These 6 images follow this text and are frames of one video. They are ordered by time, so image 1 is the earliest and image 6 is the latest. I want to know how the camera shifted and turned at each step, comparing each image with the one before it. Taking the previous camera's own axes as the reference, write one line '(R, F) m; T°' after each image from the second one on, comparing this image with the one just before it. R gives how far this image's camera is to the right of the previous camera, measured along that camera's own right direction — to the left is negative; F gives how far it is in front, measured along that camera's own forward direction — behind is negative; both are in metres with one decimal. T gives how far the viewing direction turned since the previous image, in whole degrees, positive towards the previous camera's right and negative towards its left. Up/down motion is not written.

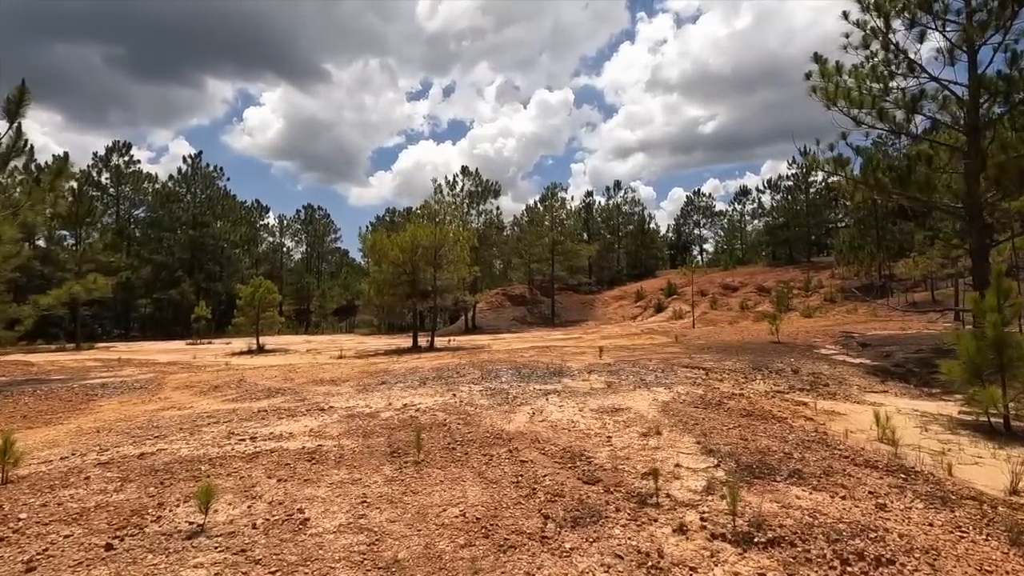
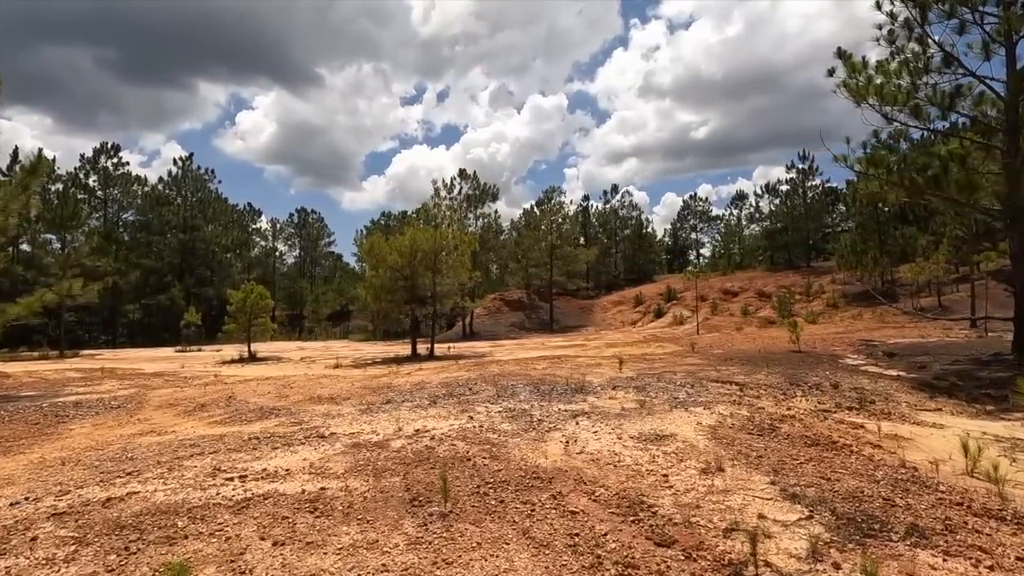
(-0.5, +1.0) m; +1°
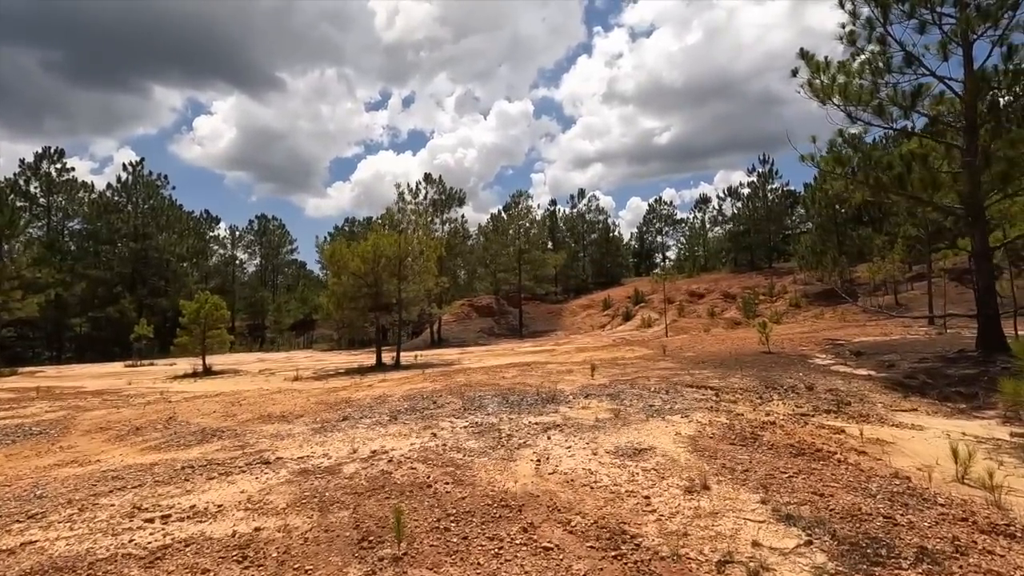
(+0.1, +0.6) m; +3°
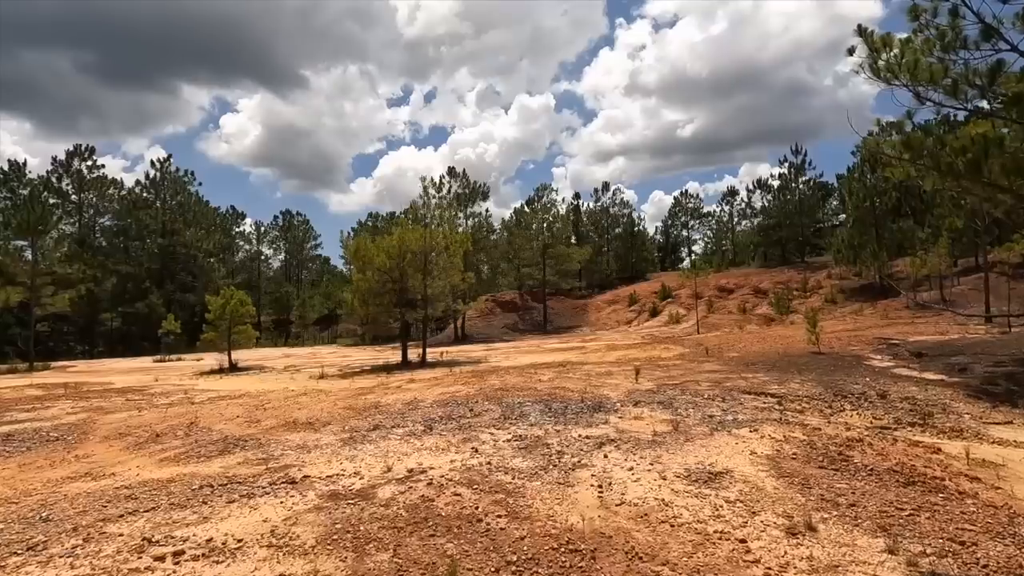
(-0.4, +0.8) m; -2°
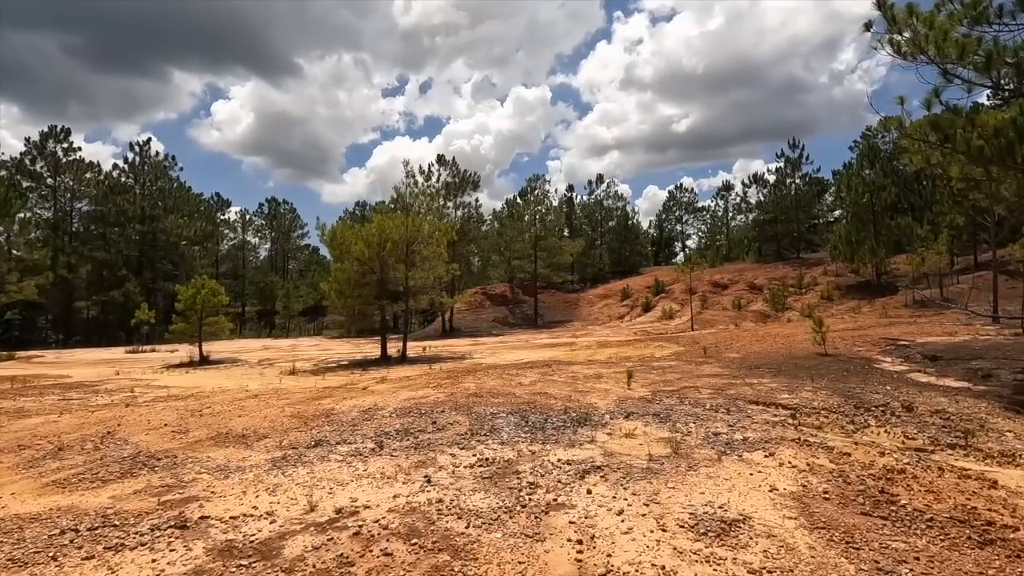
(+0.3, +1.3) m; +1°
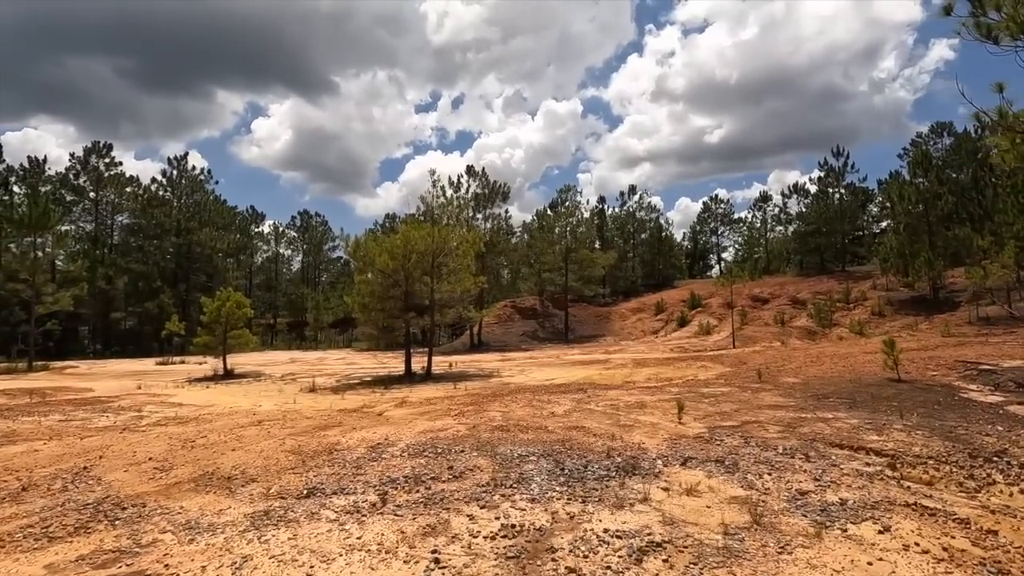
(0.0, +1.3) m; -3°
